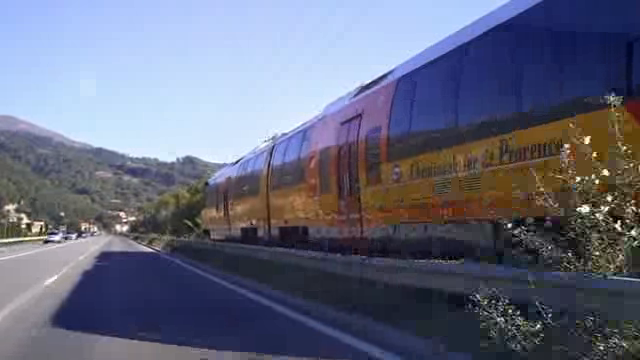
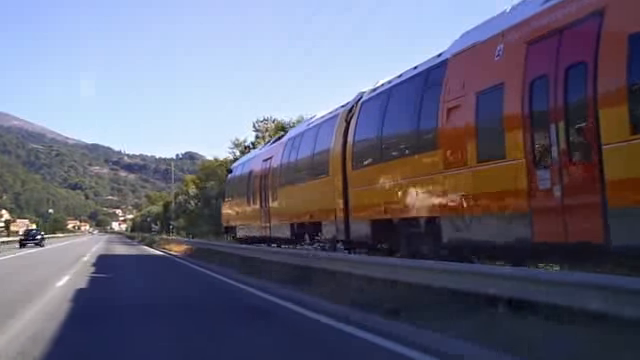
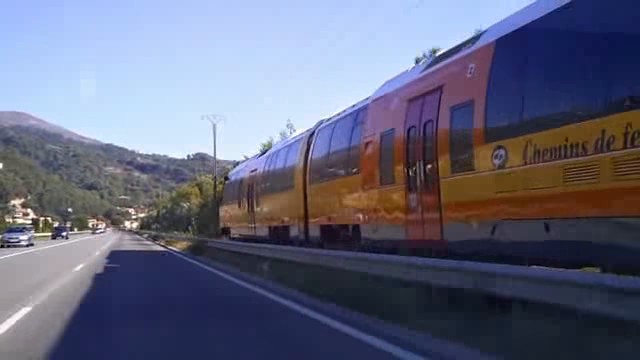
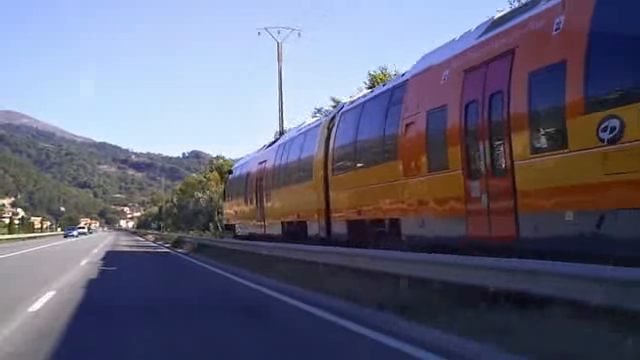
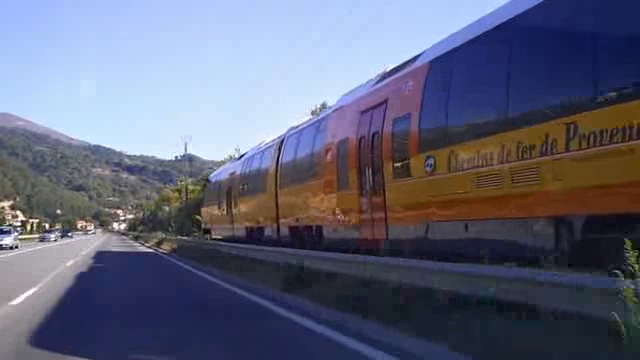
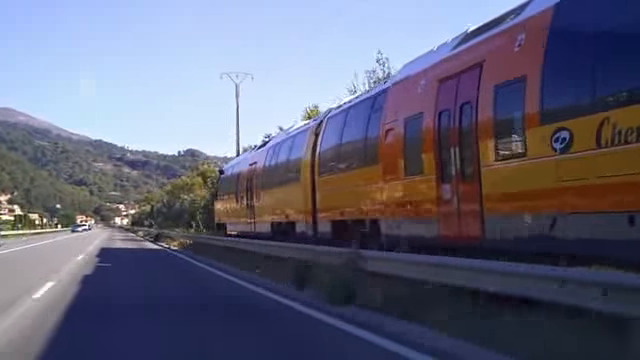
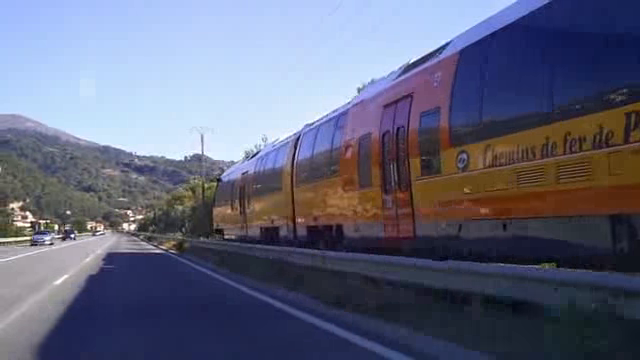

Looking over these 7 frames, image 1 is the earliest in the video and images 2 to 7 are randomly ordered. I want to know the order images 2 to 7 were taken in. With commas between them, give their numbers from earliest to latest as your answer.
5, 7, 3, 6, 4, 2
